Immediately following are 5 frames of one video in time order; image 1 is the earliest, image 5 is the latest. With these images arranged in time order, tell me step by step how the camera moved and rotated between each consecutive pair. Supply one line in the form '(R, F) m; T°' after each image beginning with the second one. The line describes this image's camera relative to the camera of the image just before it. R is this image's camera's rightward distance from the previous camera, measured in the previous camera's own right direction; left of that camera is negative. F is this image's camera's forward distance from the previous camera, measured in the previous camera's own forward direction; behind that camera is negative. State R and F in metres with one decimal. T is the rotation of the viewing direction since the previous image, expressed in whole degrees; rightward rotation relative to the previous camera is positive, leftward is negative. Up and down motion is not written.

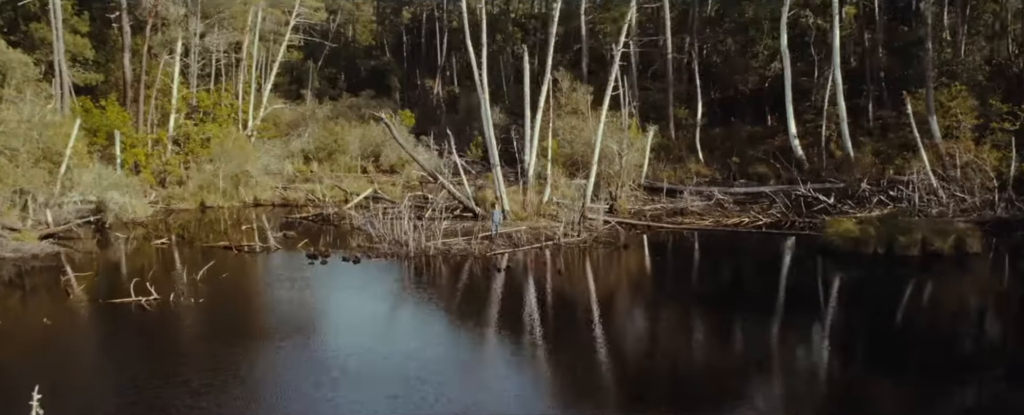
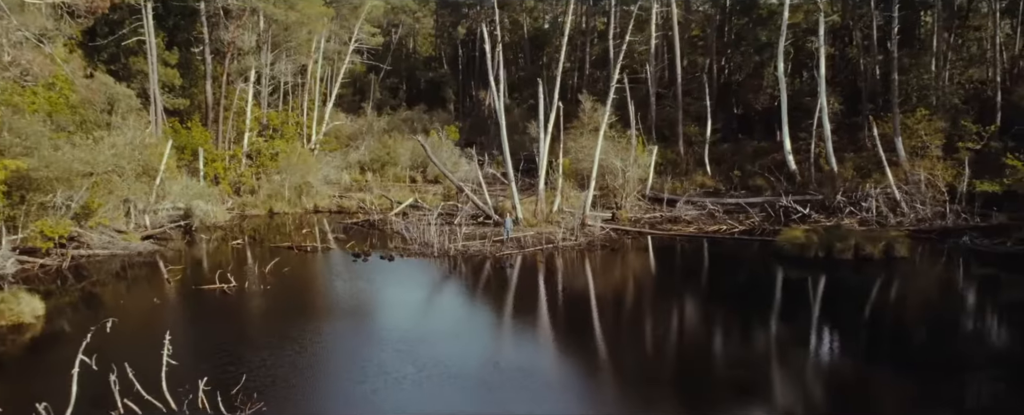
(+1.2, -2.7) m; -5°
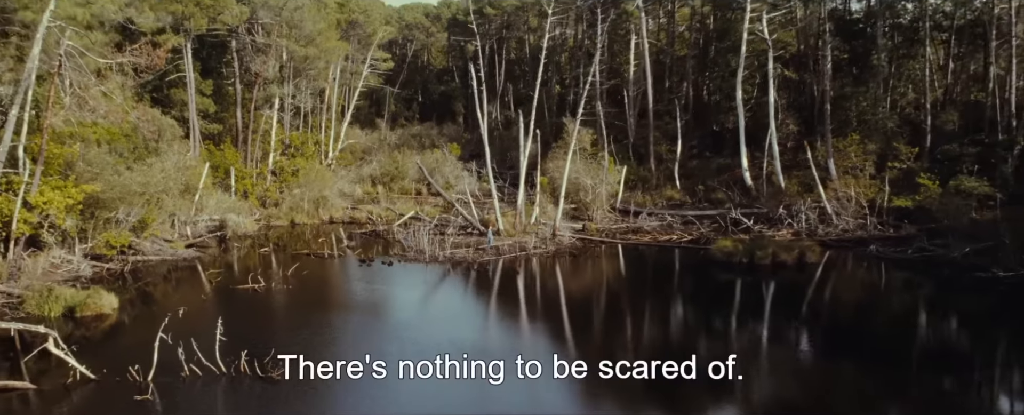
(+1.0, -3.1) m; -1°
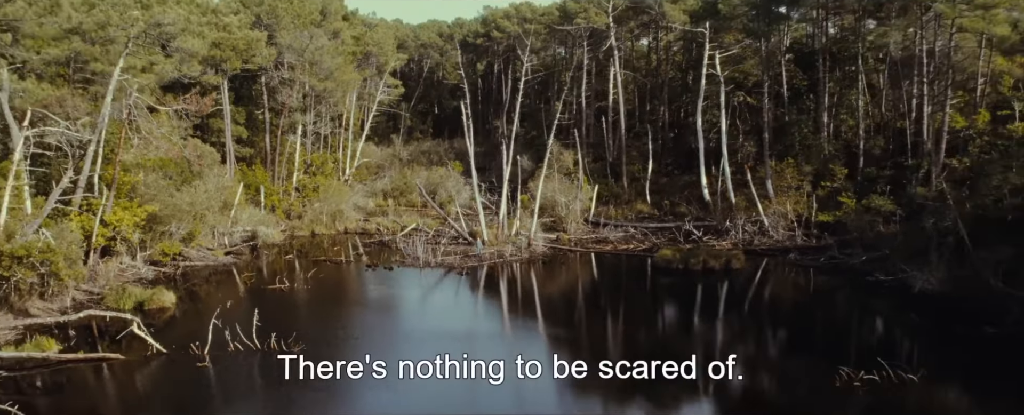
(+1.3, -3.9) m; -2°
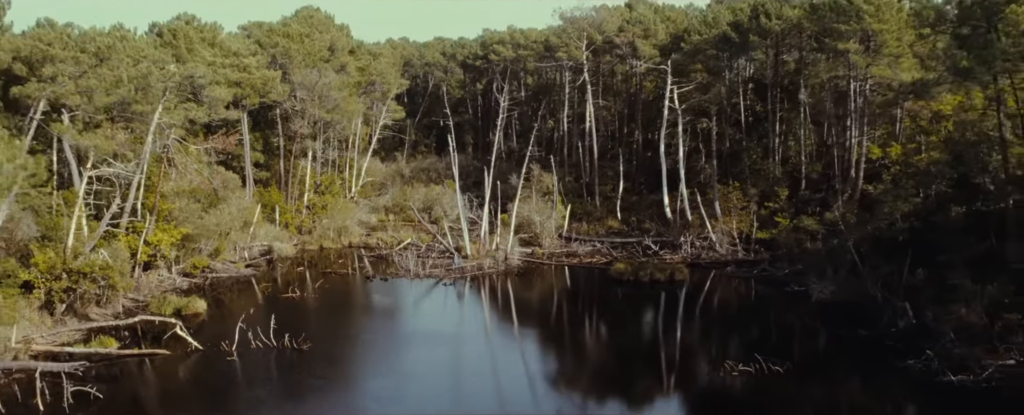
(+1.2, -3.8) m; -1°
